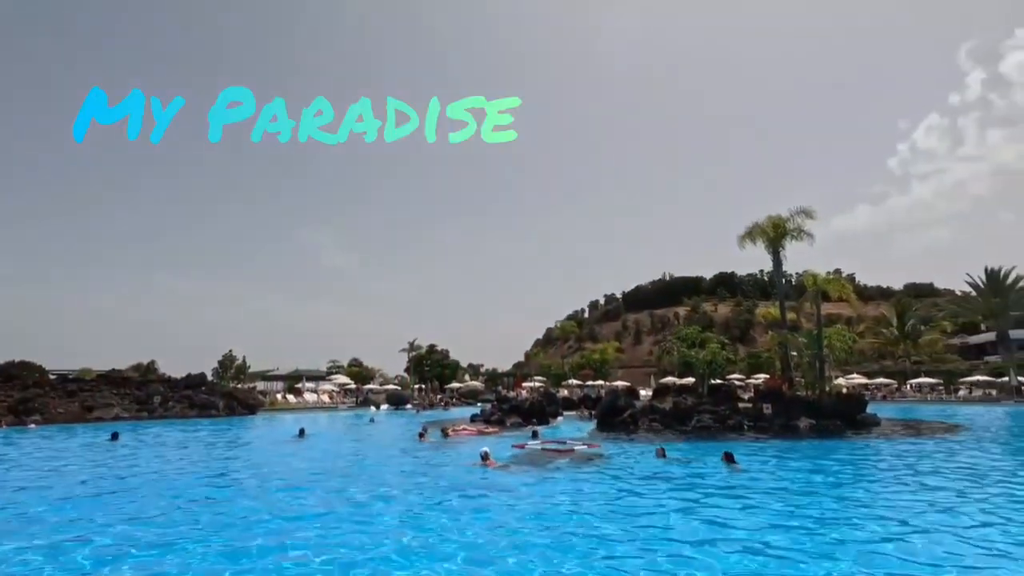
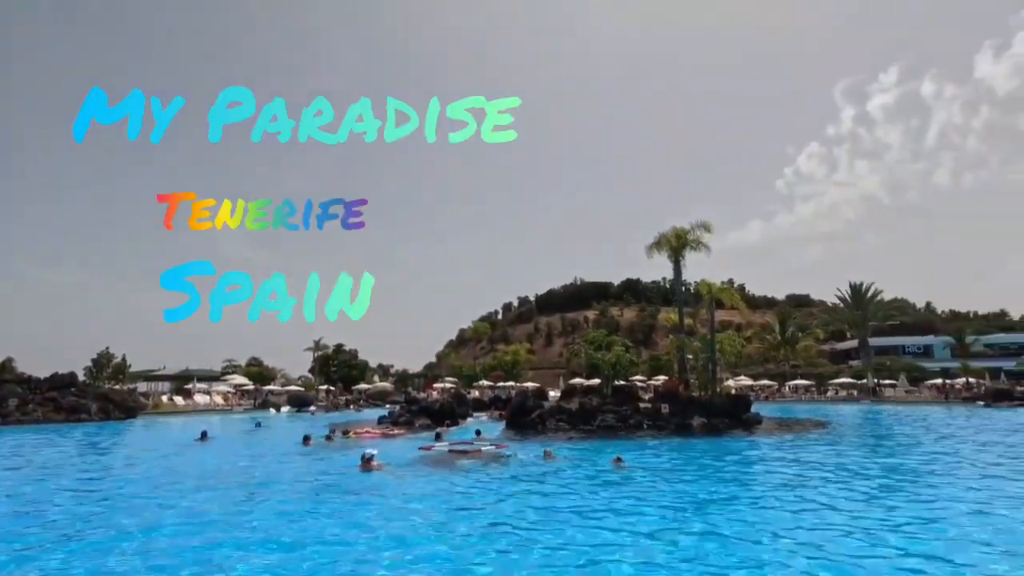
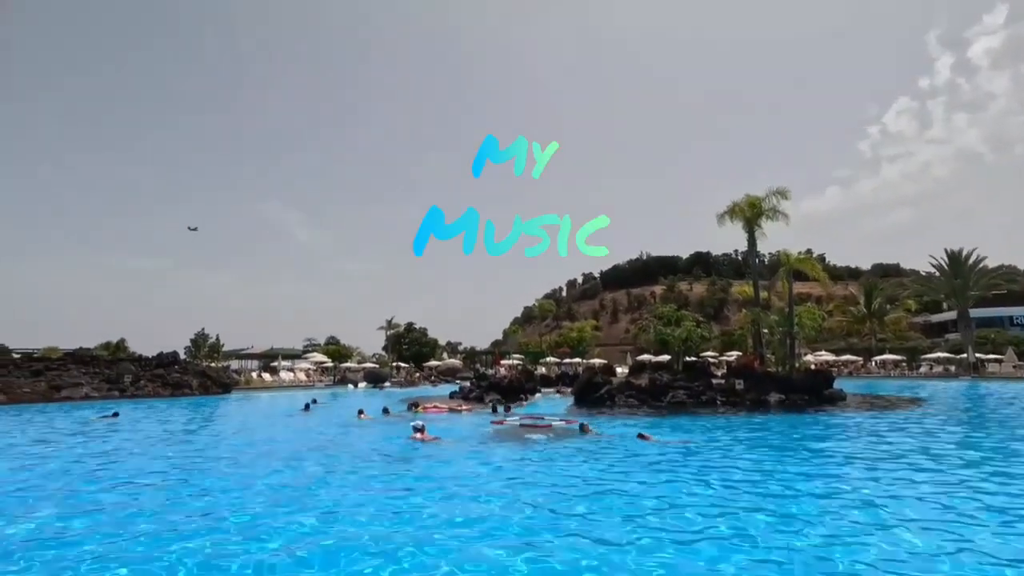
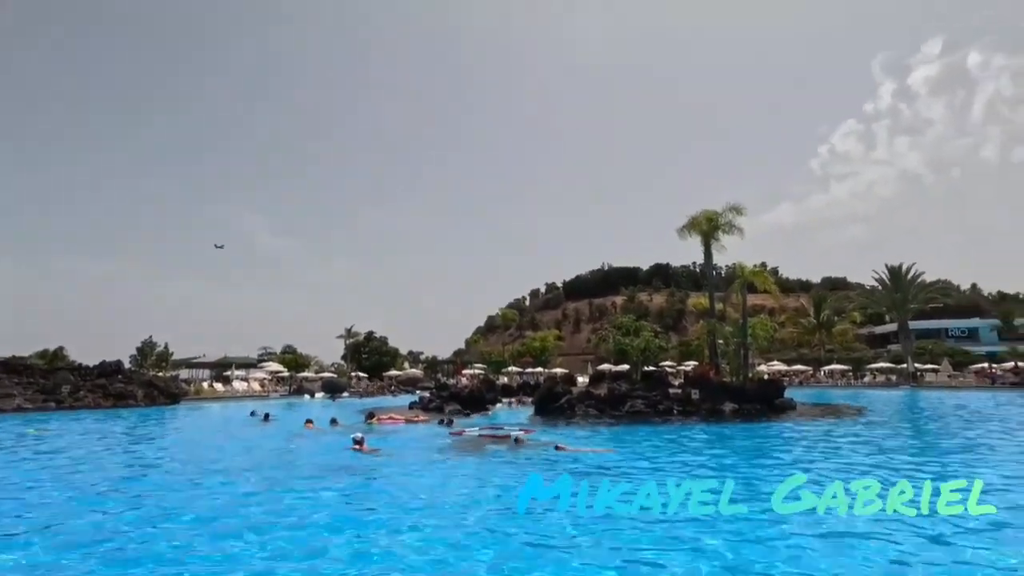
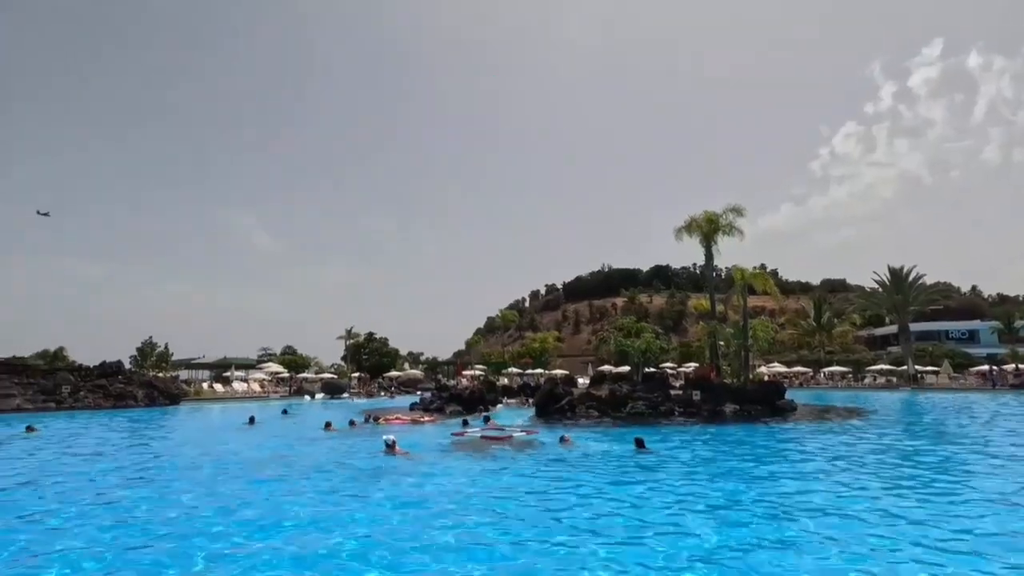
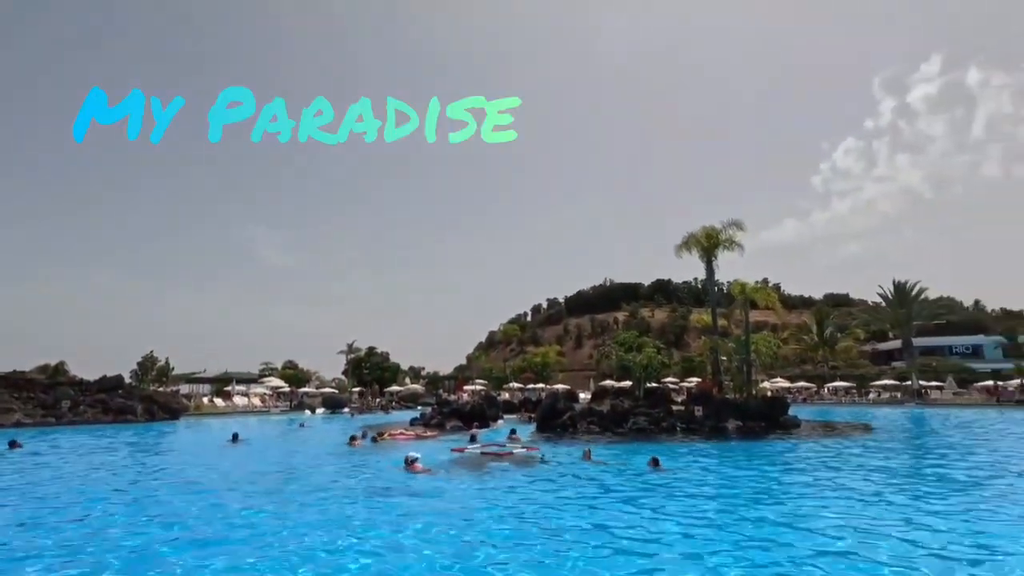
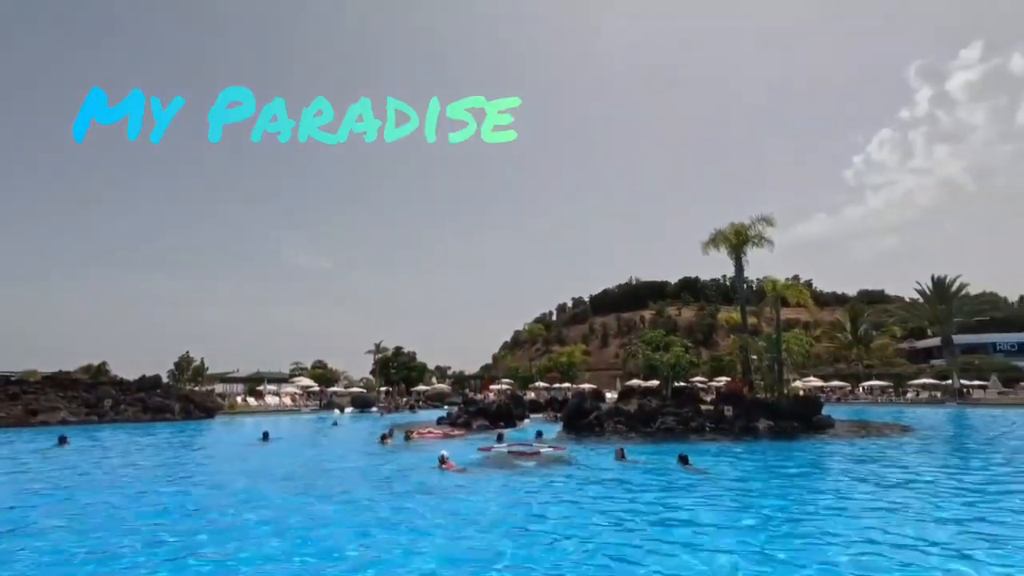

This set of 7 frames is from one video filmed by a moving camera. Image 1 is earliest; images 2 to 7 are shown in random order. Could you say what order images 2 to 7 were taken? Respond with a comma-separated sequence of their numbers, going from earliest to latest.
7, 6, 2, 5, 3, 4
